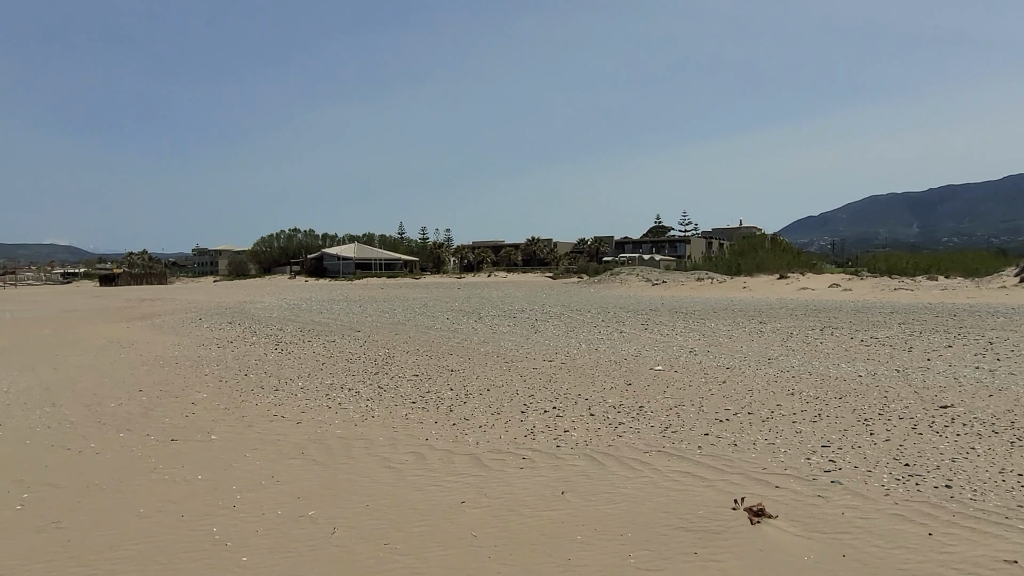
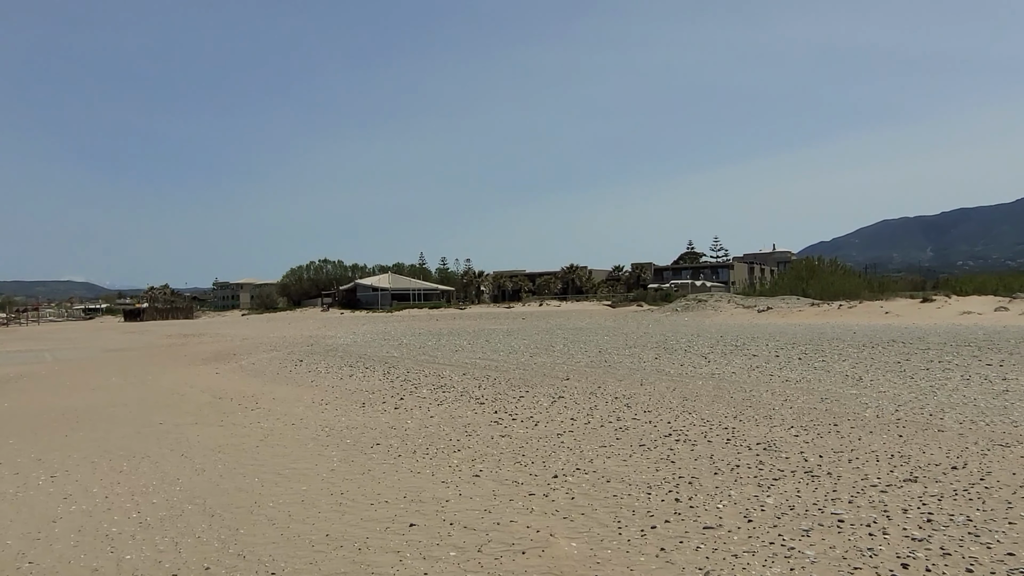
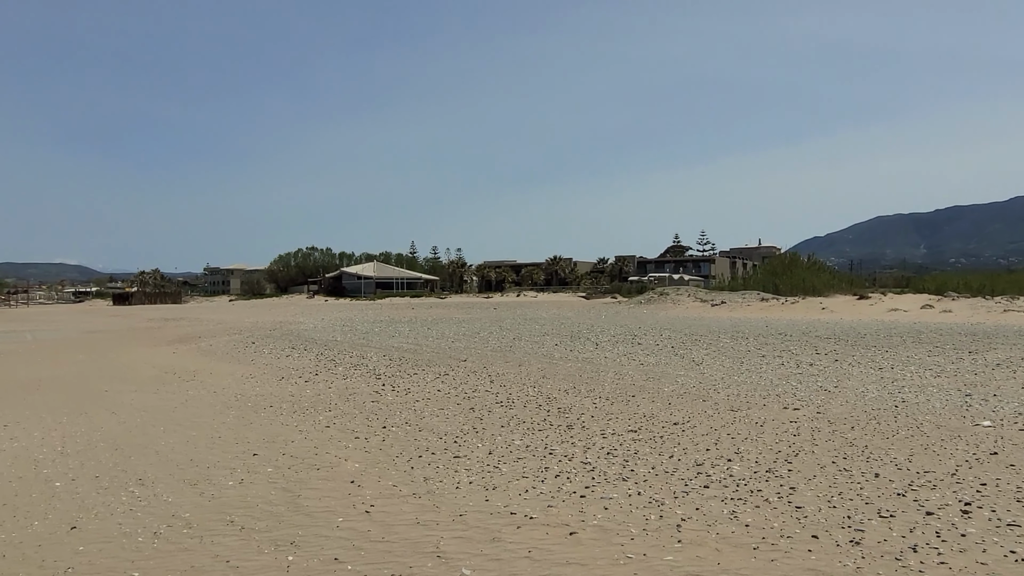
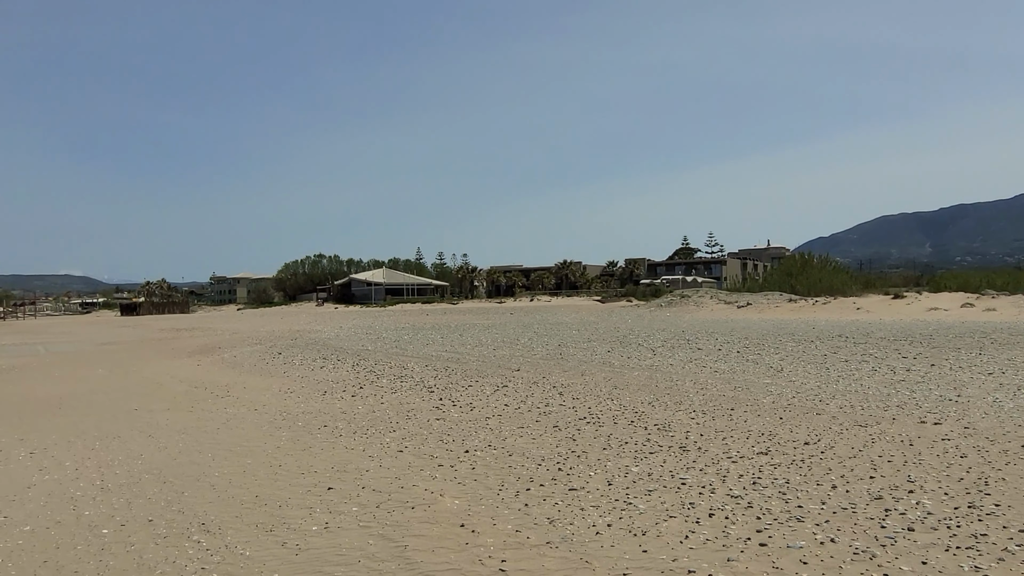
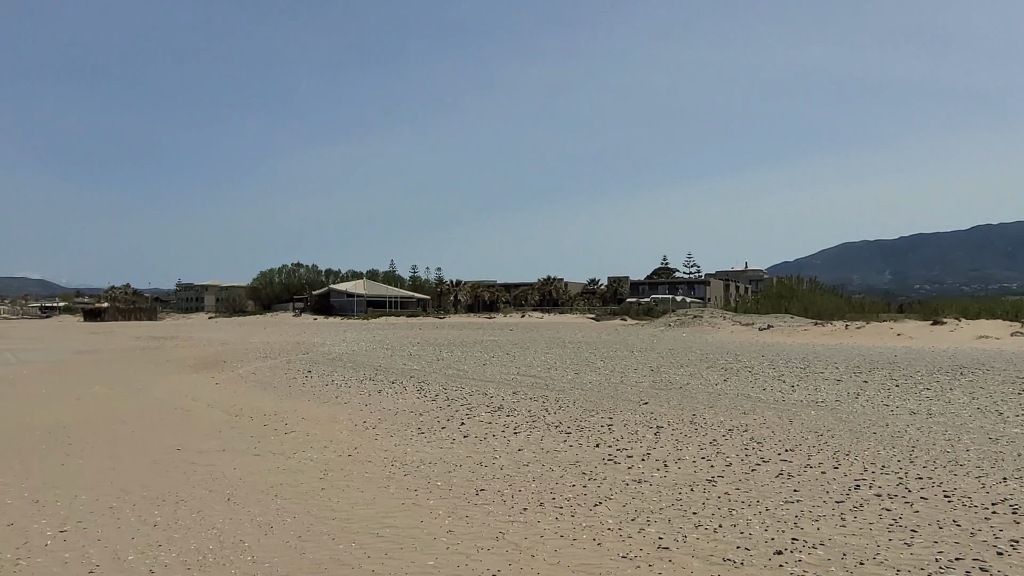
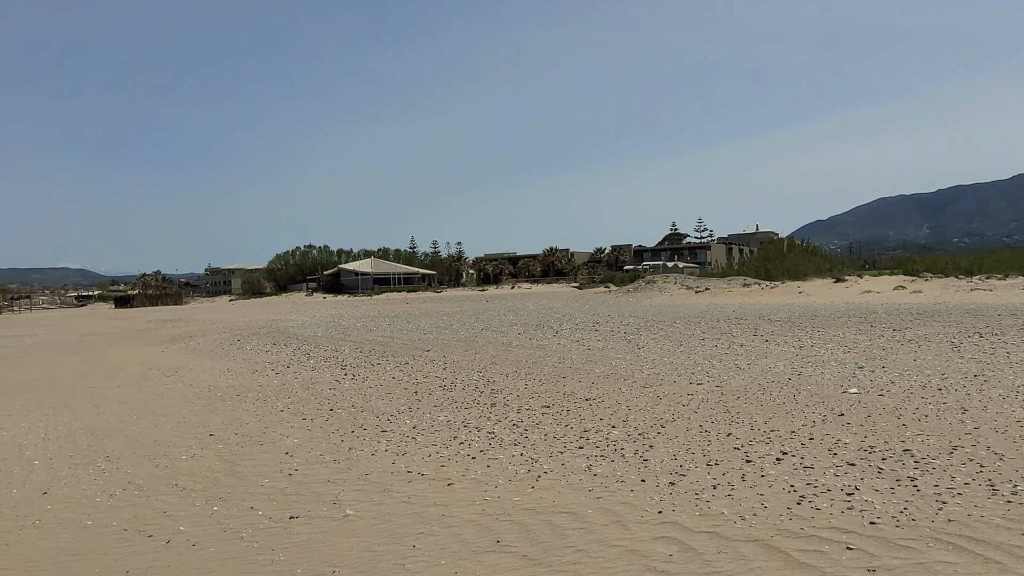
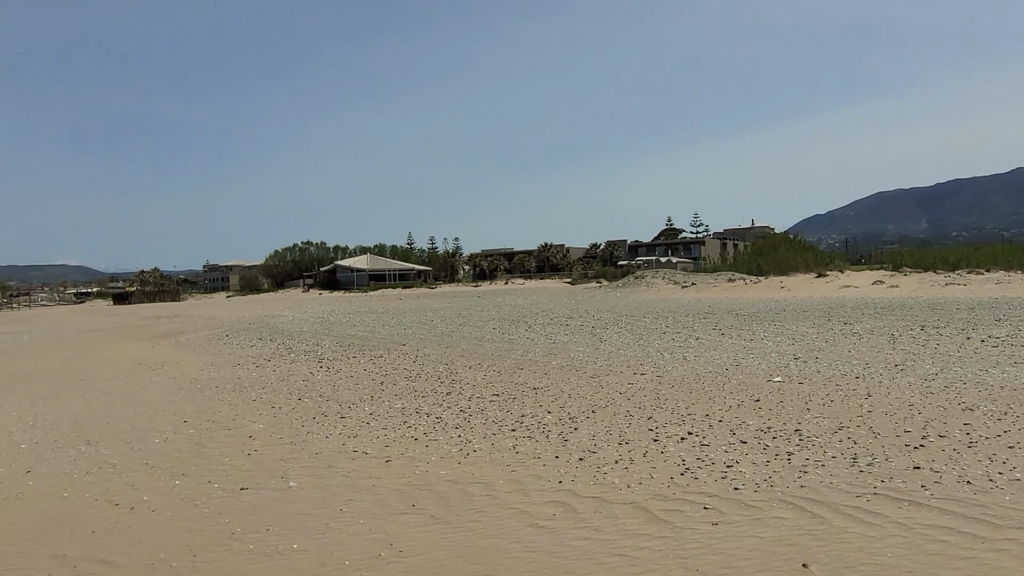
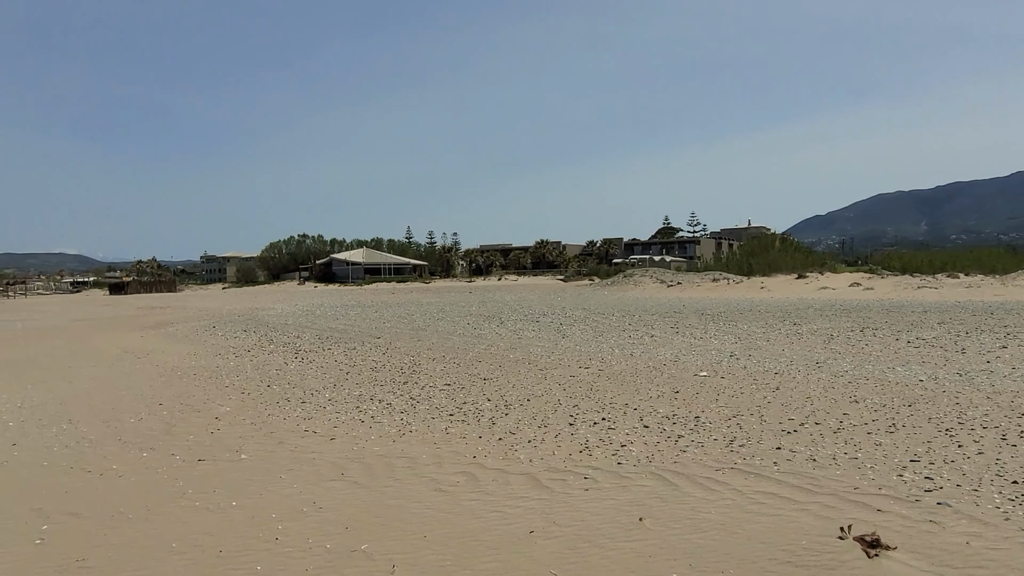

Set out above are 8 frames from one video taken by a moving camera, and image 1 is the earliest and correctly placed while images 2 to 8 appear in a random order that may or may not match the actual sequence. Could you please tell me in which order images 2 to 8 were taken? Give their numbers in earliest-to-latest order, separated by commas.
8, 7, 6, 3, 4, 2, 5
